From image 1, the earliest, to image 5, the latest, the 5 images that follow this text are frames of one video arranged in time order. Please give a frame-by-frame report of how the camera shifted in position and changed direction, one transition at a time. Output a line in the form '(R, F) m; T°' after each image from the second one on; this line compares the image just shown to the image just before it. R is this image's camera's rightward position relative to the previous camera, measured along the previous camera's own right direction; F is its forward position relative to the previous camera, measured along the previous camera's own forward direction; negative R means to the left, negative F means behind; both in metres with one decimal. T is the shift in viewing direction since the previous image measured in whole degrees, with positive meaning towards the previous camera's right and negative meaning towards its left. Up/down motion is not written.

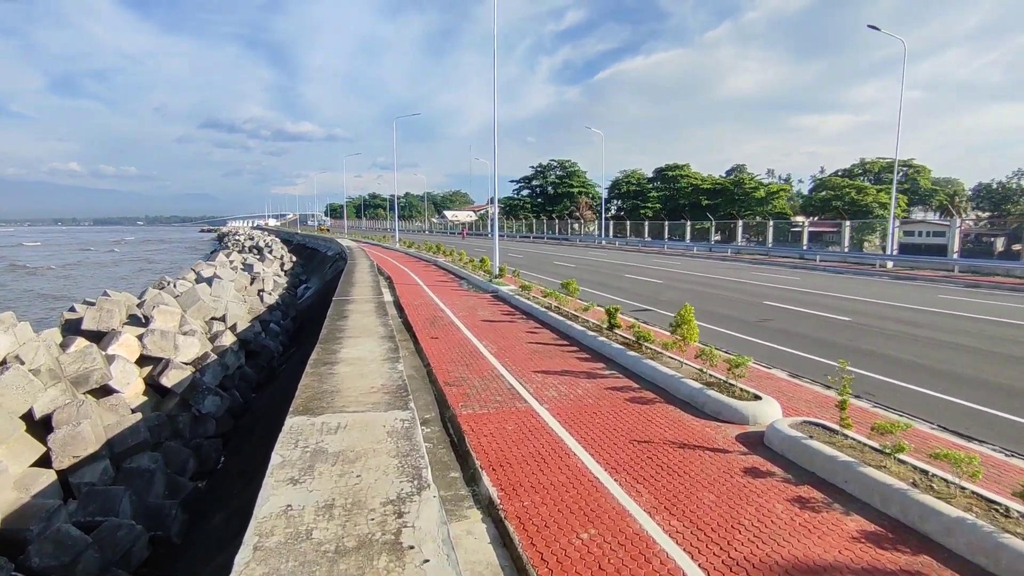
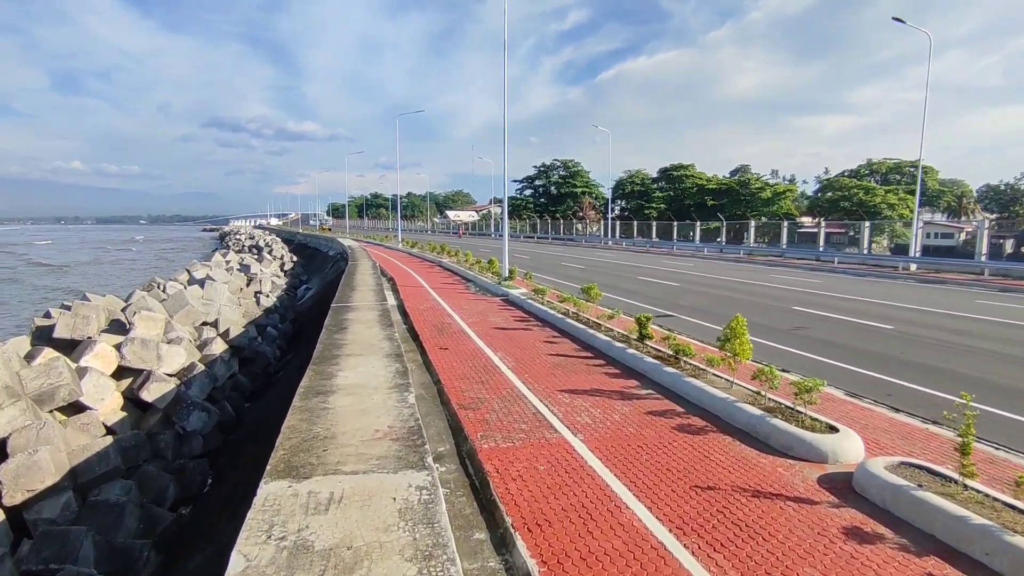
(-0.3, +1.0) m; 0°
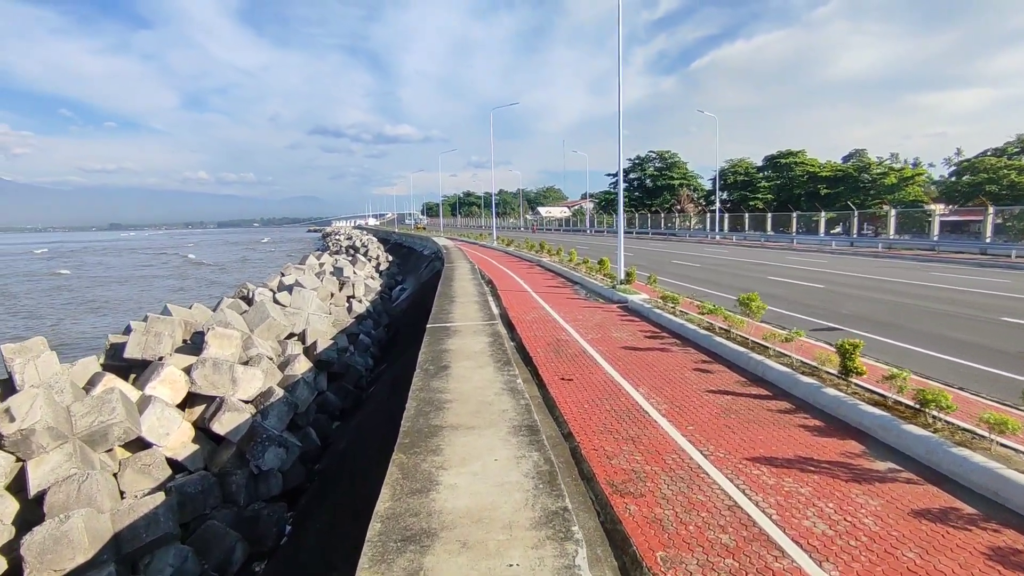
(-0.6, +2.0) m; -9°
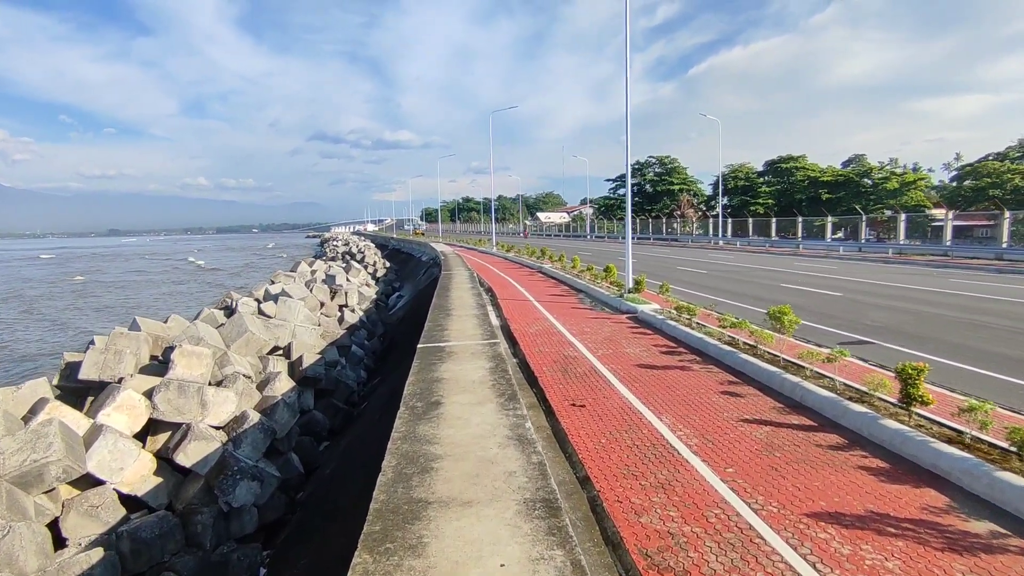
(0.0, +0.9) m; 0°
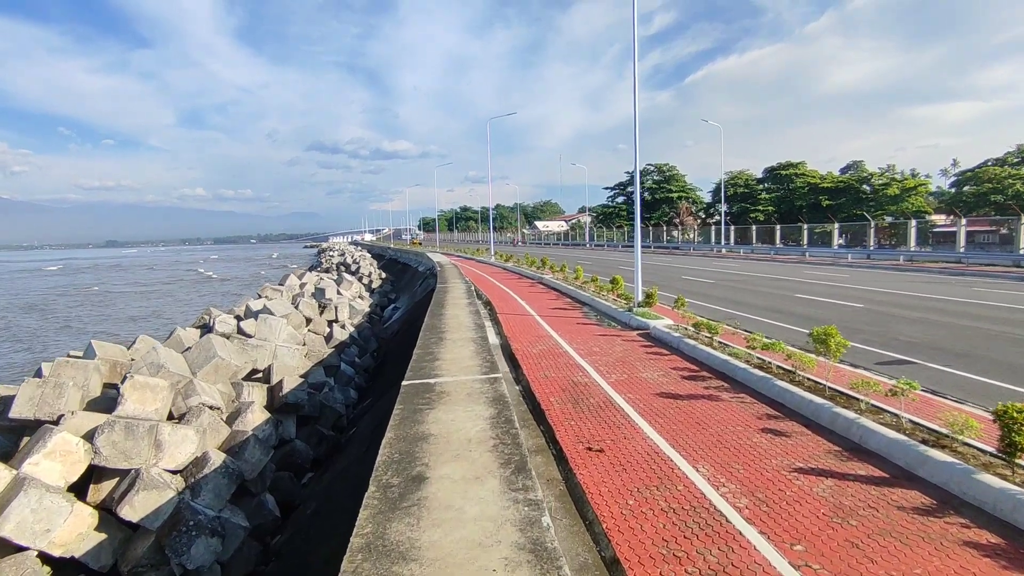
(0.0, +1.0) m; 0°
